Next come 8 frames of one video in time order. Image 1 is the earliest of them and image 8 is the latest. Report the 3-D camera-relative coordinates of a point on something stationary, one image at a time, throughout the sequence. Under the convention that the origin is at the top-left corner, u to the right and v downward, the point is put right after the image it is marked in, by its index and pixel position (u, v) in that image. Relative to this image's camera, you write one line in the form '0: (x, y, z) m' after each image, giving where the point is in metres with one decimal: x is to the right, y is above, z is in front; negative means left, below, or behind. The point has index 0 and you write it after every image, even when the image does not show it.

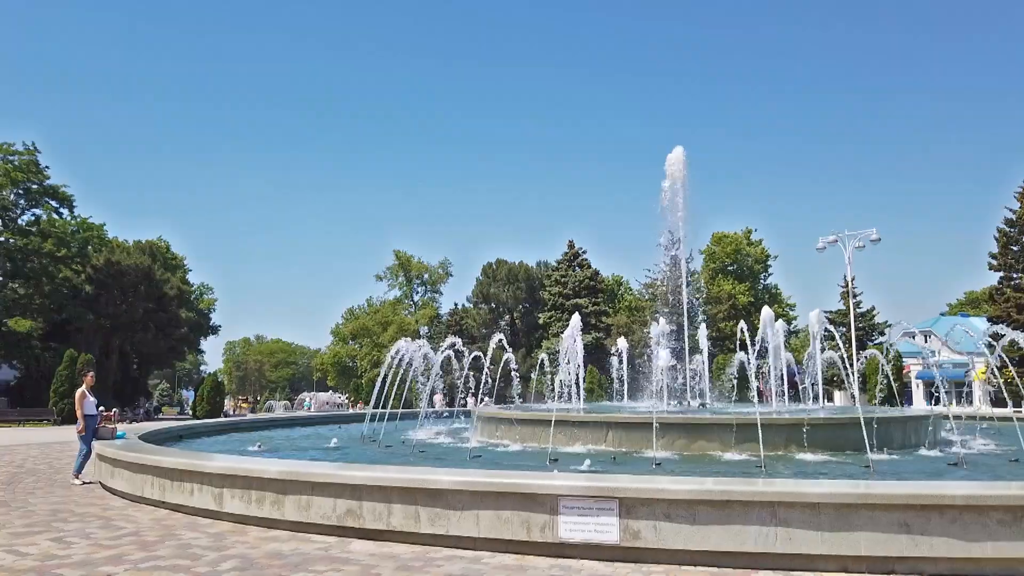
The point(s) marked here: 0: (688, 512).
0: (+1.5, -1.9, +6.6) m
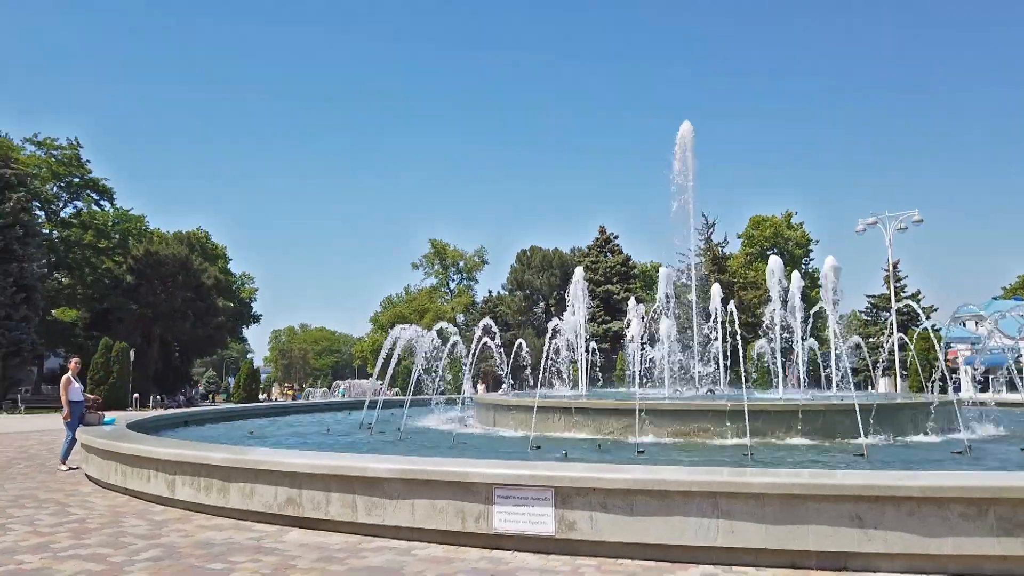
0: (+0.9, -1.7, +6.2) m
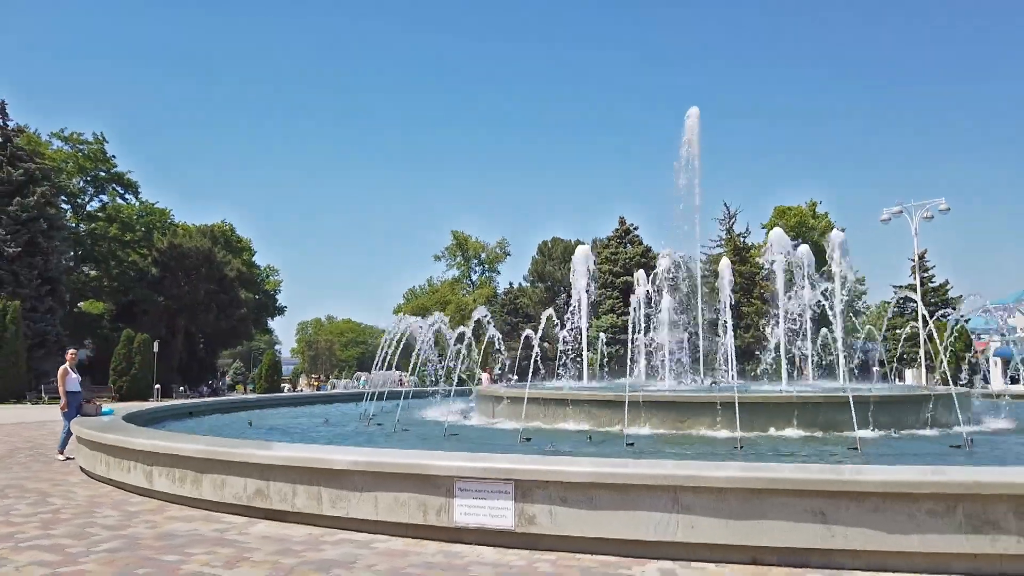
0: (+0.6, -1.6, +6.1) m
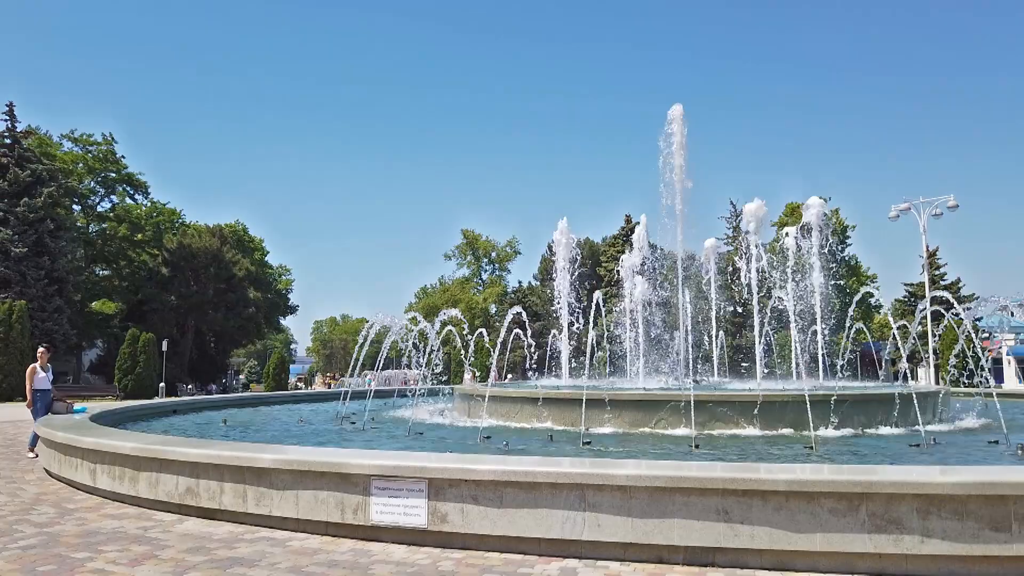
0: (-0.1, -1.6, +6.1) m
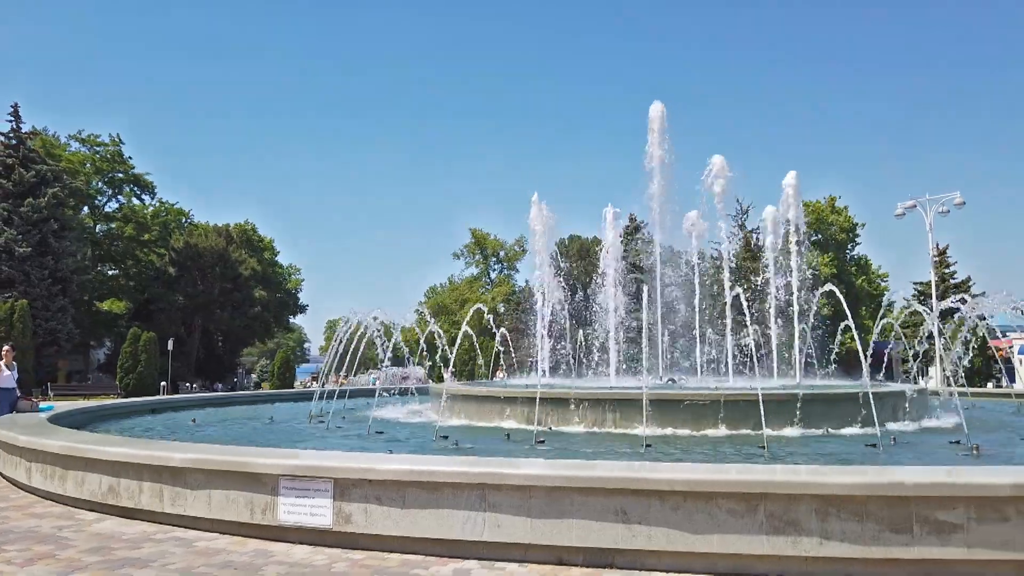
0: (-0.9, -1.6, +6.0) m
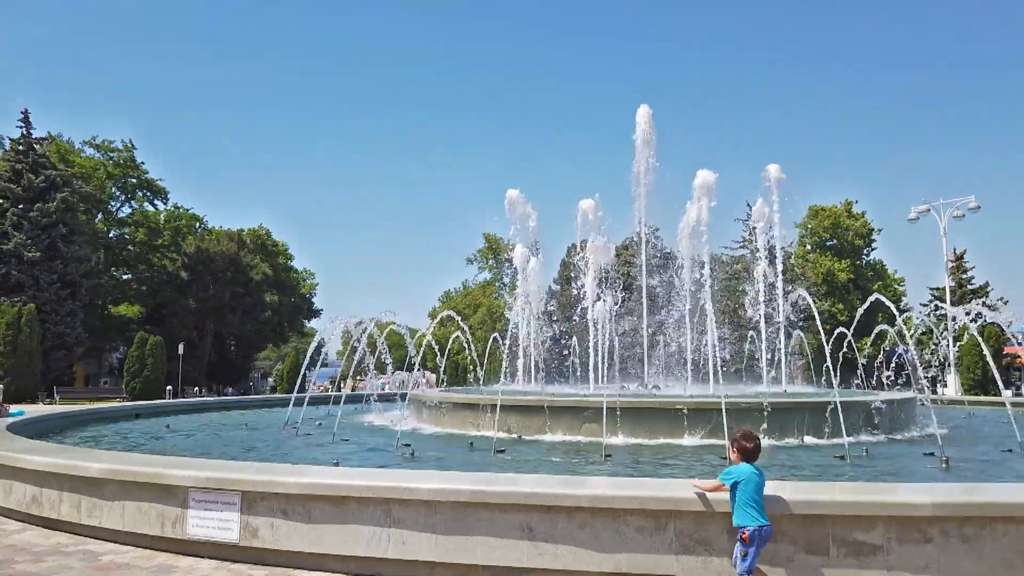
0: (-1.5, -1.6, +5.8) m
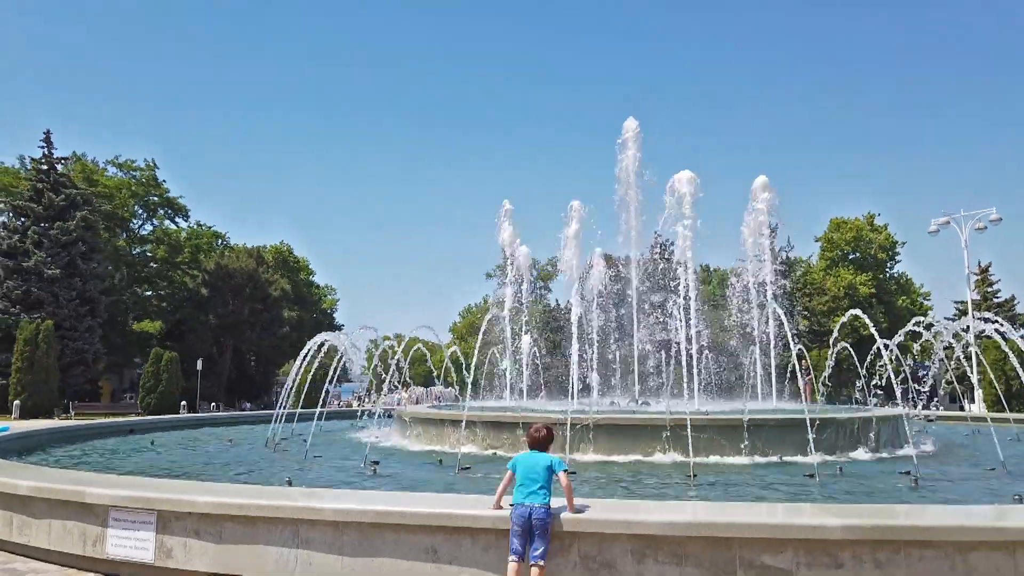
0: (-2.2, -1.8, +5.7) m
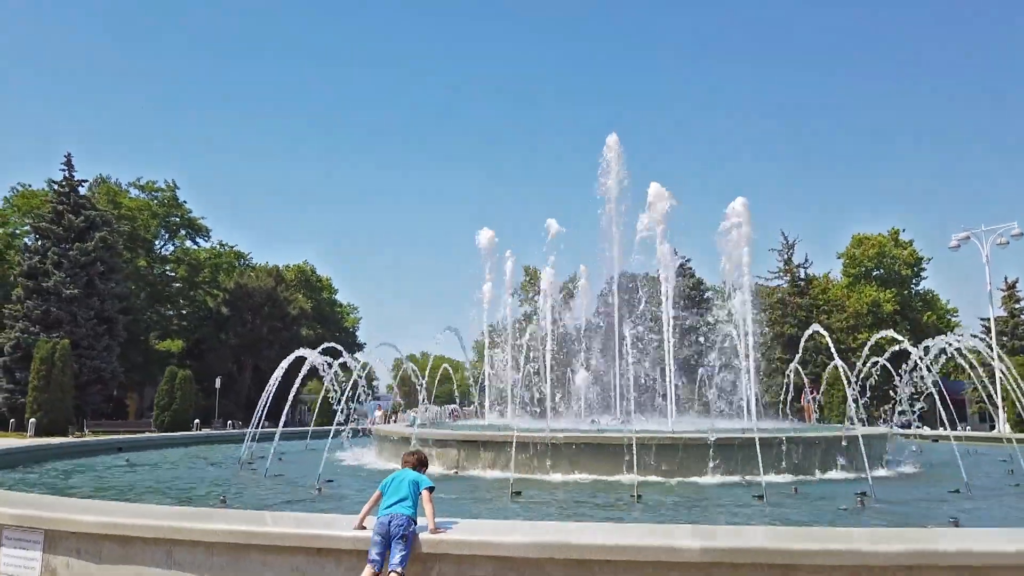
0: (-3.0, -1.9, +5.7) m
